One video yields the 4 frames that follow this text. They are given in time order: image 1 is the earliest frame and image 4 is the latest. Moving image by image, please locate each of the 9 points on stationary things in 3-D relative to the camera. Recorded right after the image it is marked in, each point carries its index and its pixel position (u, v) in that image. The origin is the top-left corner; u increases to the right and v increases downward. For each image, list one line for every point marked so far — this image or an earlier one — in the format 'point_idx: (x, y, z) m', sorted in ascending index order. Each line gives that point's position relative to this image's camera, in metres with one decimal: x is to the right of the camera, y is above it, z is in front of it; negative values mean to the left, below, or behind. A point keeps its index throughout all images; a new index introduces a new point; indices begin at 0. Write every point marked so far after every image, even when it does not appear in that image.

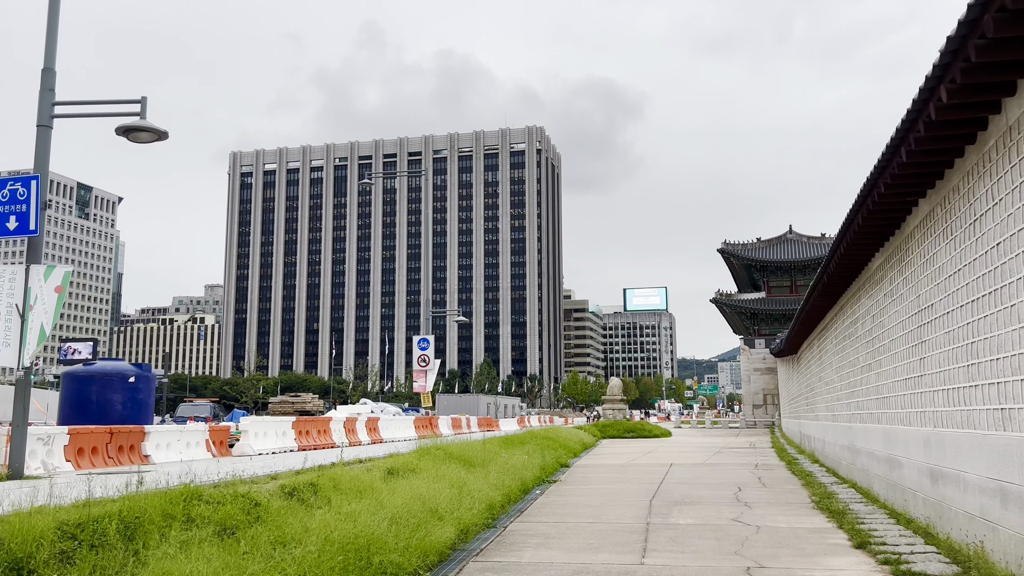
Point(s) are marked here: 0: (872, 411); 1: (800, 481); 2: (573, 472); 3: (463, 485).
0: (+5.8, -2.0, +13.3) m
1: (+5.8, -3.9, +16.5) m
2: (+1.5, -4.5, +19.8) m
3: (-0.7, -2.8, +11.5) m
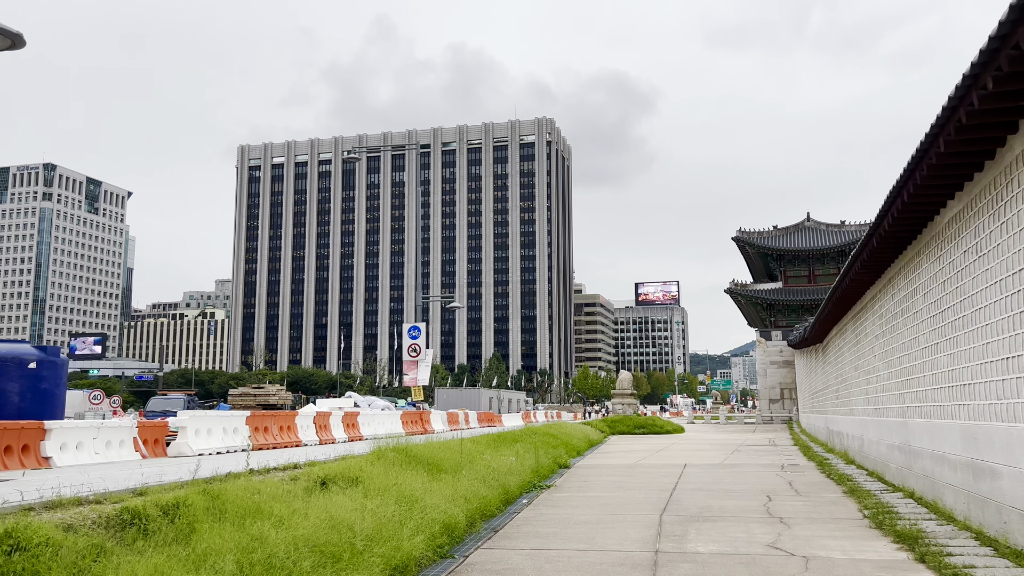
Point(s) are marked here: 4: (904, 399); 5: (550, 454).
0: (+5.5, -1.5, +10.5) m
1: (+5.6, -3.3, +13.7) m
2: (+1.3, -4.0, +17.1) m
3: (-1.1, -2.3, +8.9) m
4: (+6.2, -1.8, +12.8) m
5: (+0.9, -4.0, +19.7) m
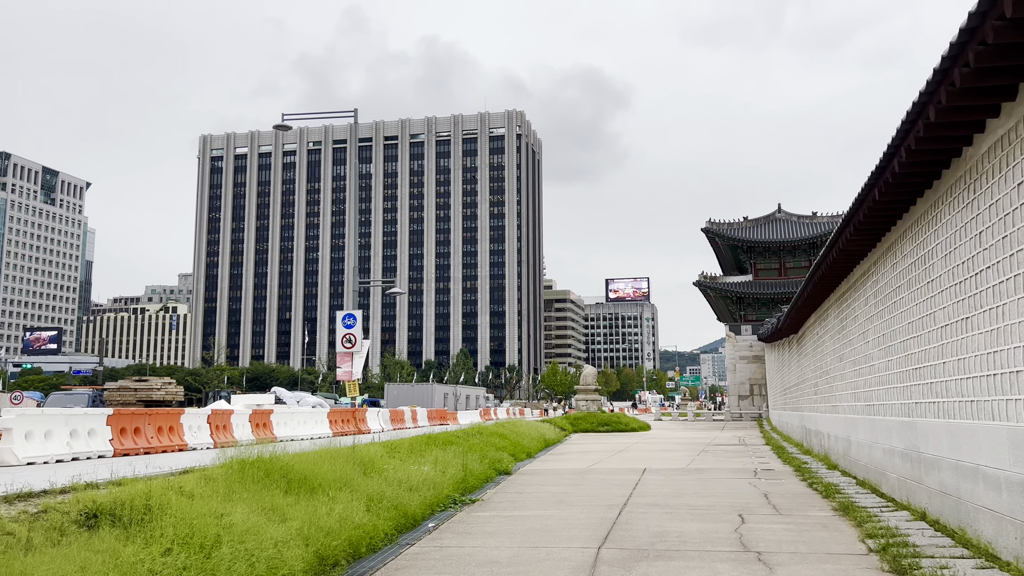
0: (+4.4, -1.1, +7.9) m
1: (+4.3, -2.9, +11.1) m
2: (-0.1, -3.5, +14.4) m
3: (-2.1, -1.8, +6.0) m
4: (+5.0, -1.3, +10.2) m
5: (-0.5, -3.5, +16.9) m
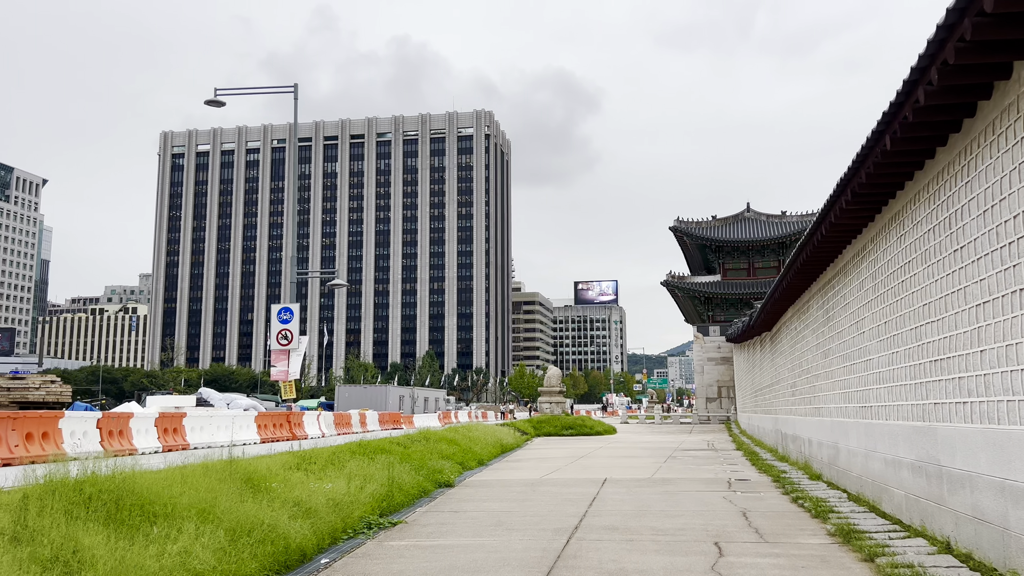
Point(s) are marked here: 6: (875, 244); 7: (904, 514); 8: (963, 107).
0: (+3.7, -0.8, +5.9) m
1: (+3.5, -2.7, +9.1) m
2: (-1.0, -3.2, +12.2) m
3: (-2.7, -1.5, +3.8) m
4: (+4.2, -1.1, +8.3) m
5: (-1.6, -3.2, +14.7) m
6: (+4.5, +0.5, +10.0) m
7: (+4.3, -2.4, +8.9) m
8: (+3.7, +1.4, +6.6) m
